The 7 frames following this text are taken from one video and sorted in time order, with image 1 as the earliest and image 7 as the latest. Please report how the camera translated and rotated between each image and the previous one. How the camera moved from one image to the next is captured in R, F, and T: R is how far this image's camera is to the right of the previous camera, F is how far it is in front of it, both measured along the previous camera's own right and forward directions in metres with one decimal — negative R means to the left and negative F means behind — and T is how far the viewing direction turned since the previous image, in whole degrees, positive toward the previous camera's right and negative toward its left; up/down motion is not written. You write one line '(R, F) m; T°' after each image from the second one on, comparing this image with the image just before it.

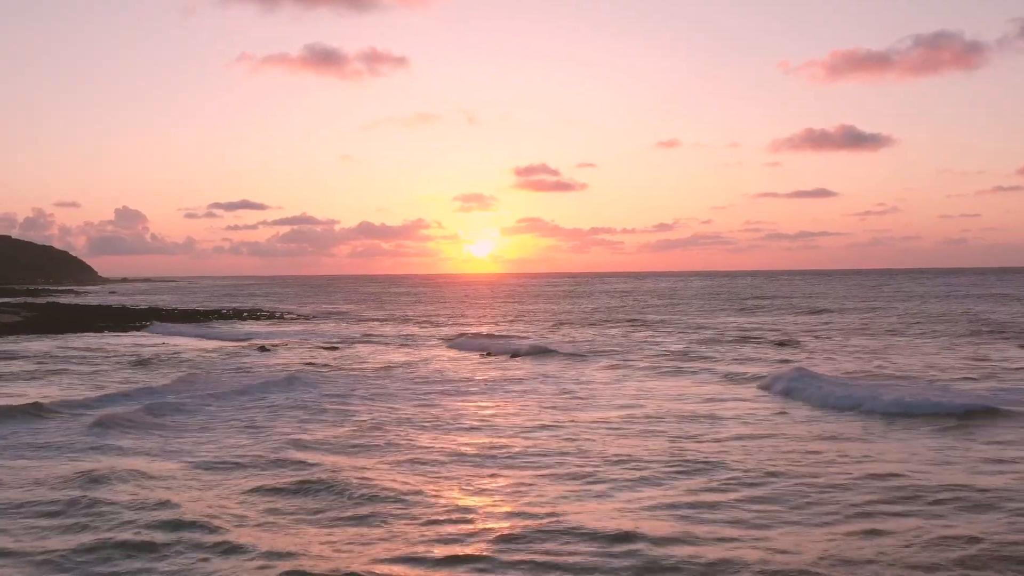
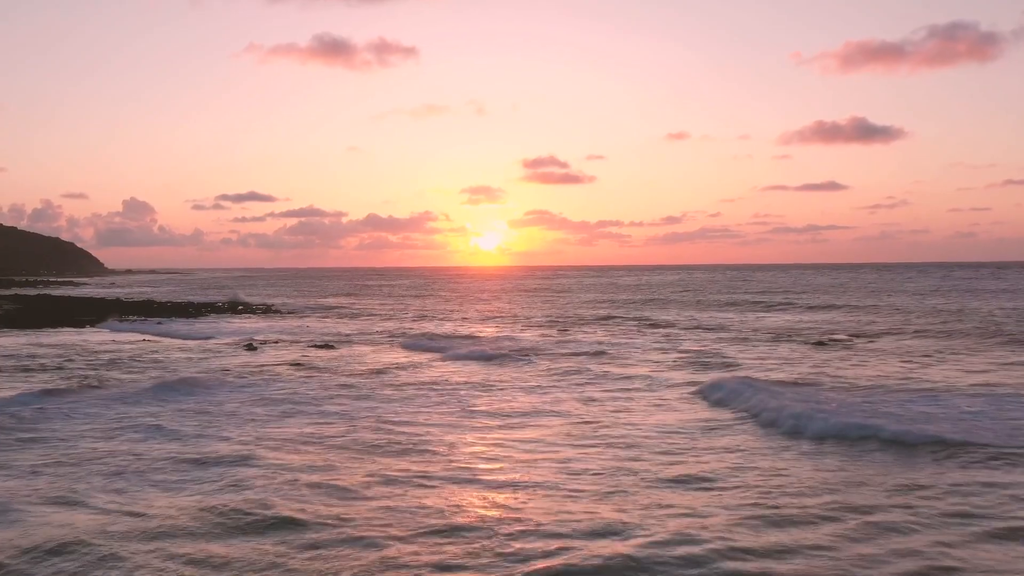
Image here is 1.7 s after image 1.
(-0.1, +2.9) m; -1°
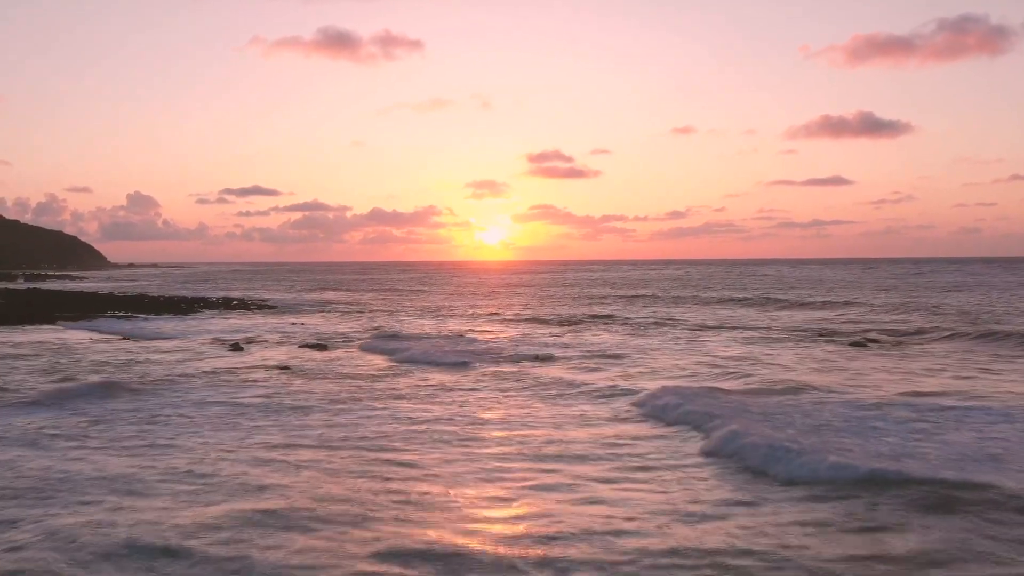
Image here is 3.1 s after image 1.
(-0.2, +2.5) m; 0°
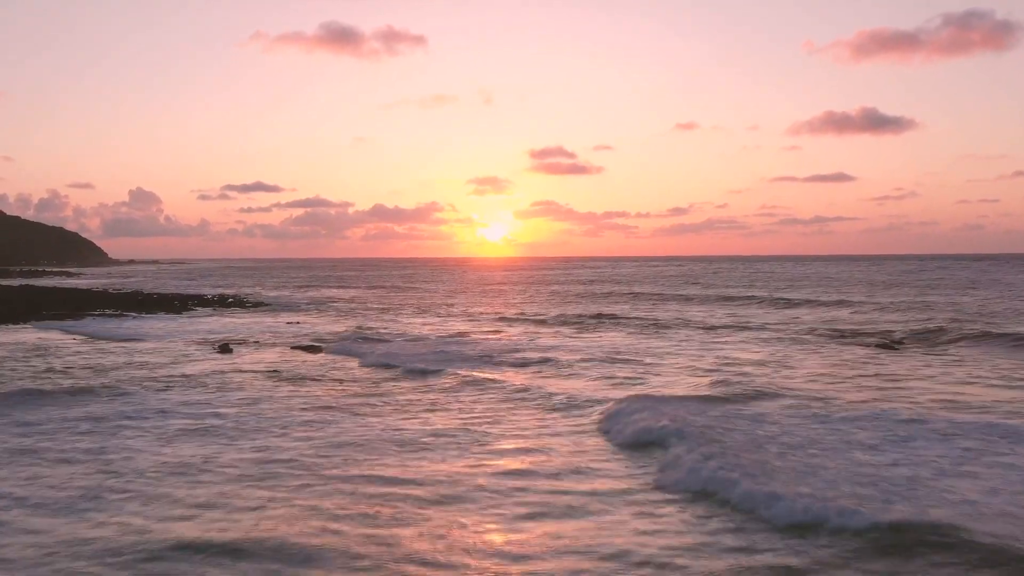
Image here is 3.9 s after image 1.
(-0.1, +1.6) m; 0°
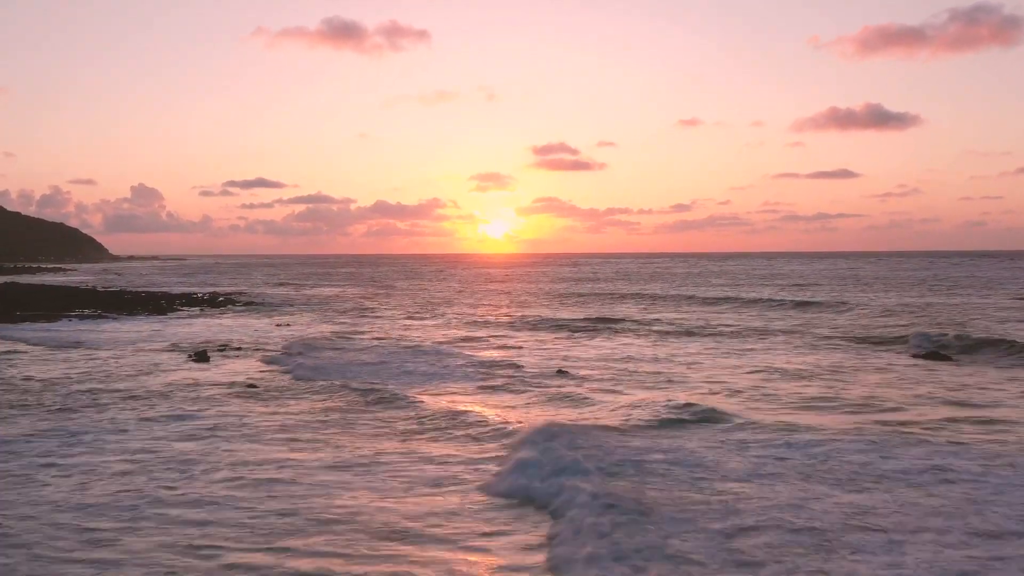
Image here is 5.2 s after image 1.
(-0.2, +2.6) m; 0°
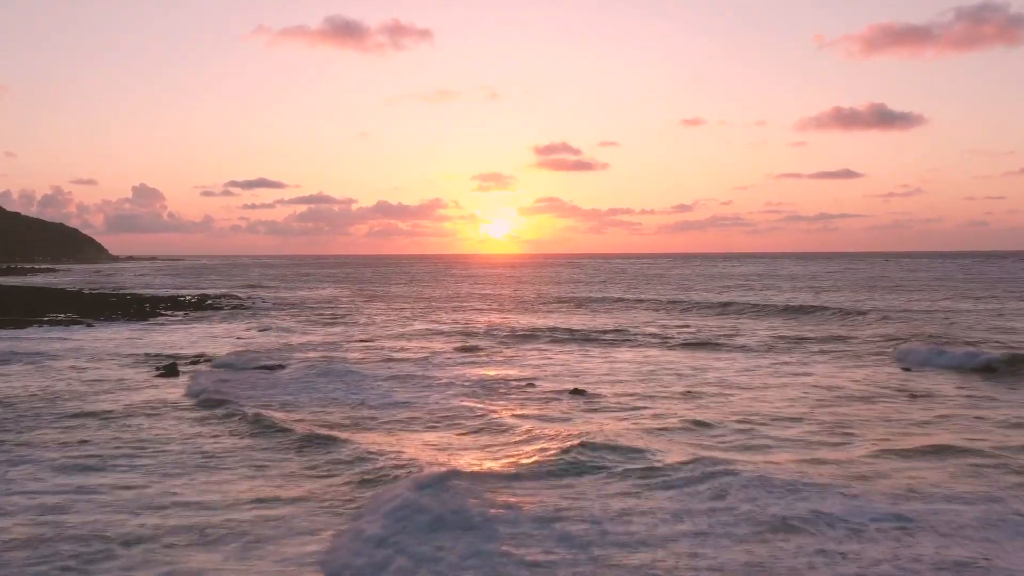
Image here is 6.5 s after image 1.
(-0.2, +2.7) m; 0°
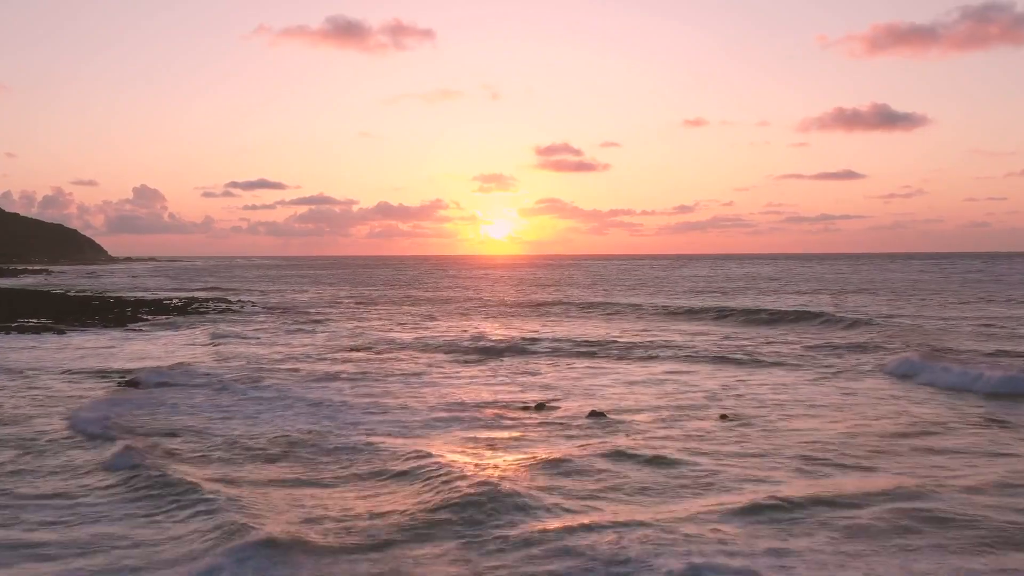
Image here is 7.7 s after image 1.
(-0.2, +2.4) m; 0°
